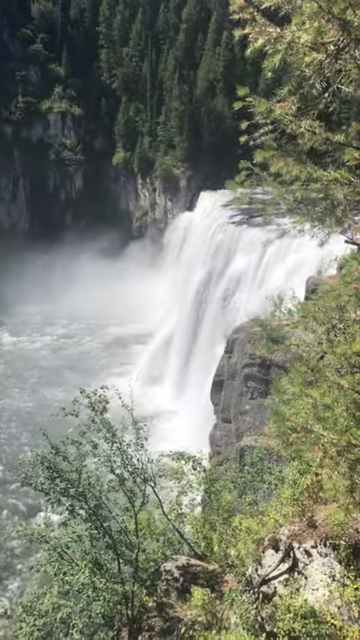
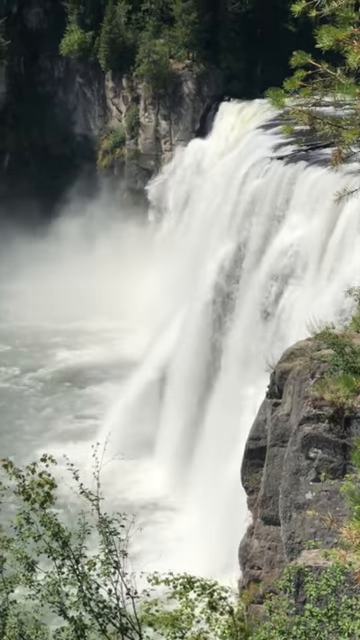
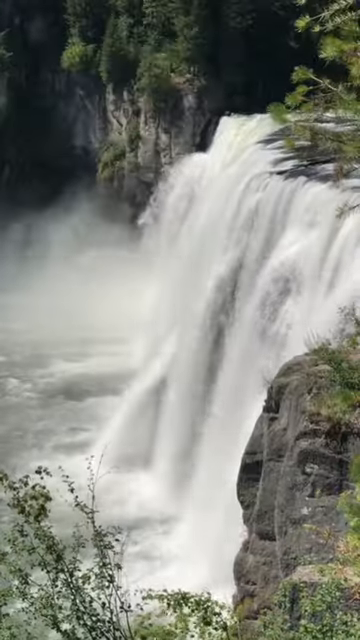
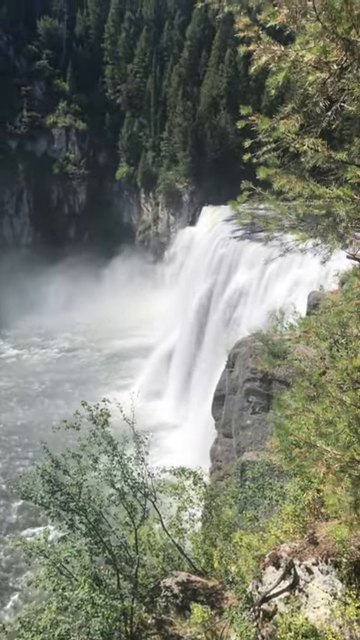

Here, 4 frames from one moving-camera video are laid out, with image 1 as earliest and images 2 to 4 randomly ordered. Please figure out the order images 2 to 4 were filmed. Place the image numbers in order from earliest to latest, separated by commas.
4, 3, 2
